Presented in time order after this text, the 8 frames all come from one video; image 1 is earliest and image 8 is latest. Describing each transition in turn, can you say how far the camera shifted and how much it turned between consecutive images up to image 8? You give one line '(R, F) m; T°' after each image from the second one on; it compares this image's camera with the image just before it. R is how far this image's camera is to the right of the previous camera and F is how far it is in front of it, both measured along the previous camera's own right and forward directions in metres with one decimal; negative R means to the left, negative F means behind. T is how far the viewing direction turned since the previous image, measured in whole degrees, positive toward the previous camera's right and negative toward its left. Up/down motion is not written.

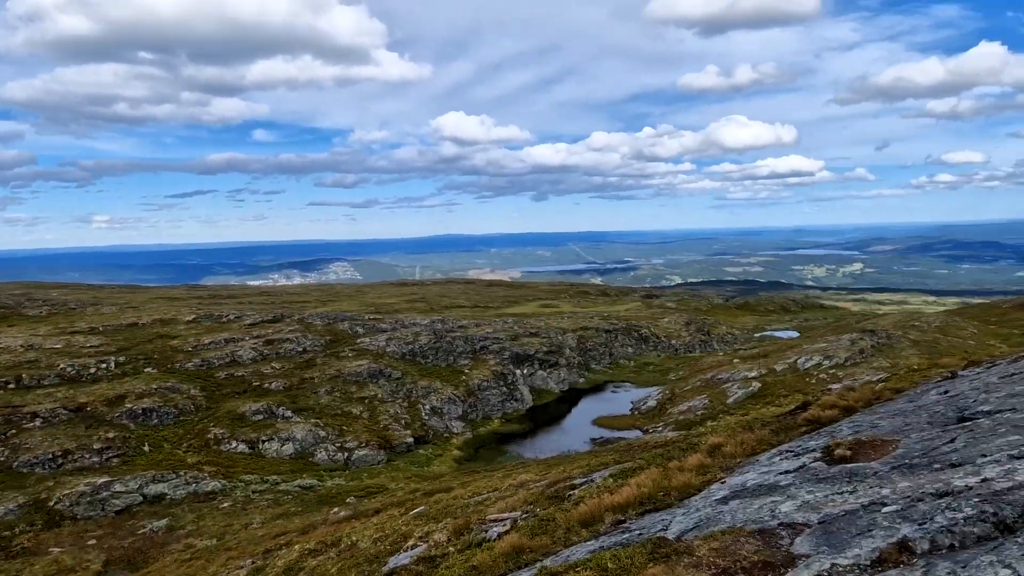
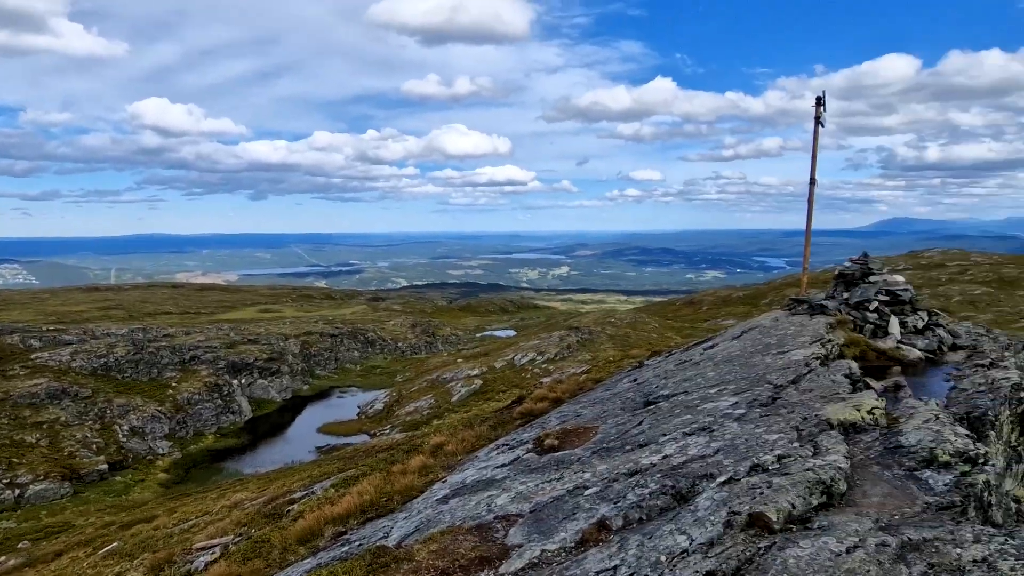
(+0.2, +0.4) m; +21°
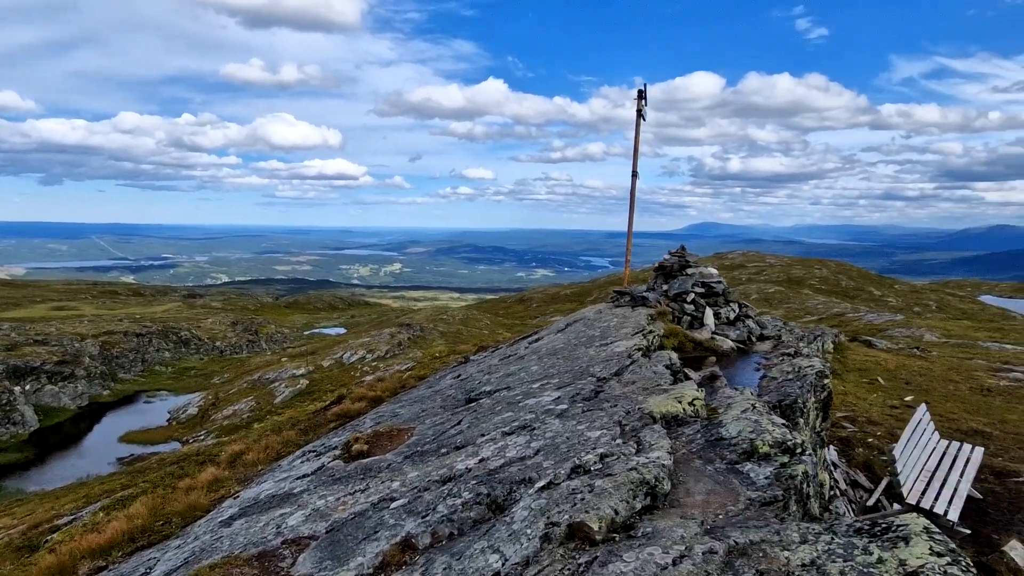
(+0.6, +1.6) m; +13°
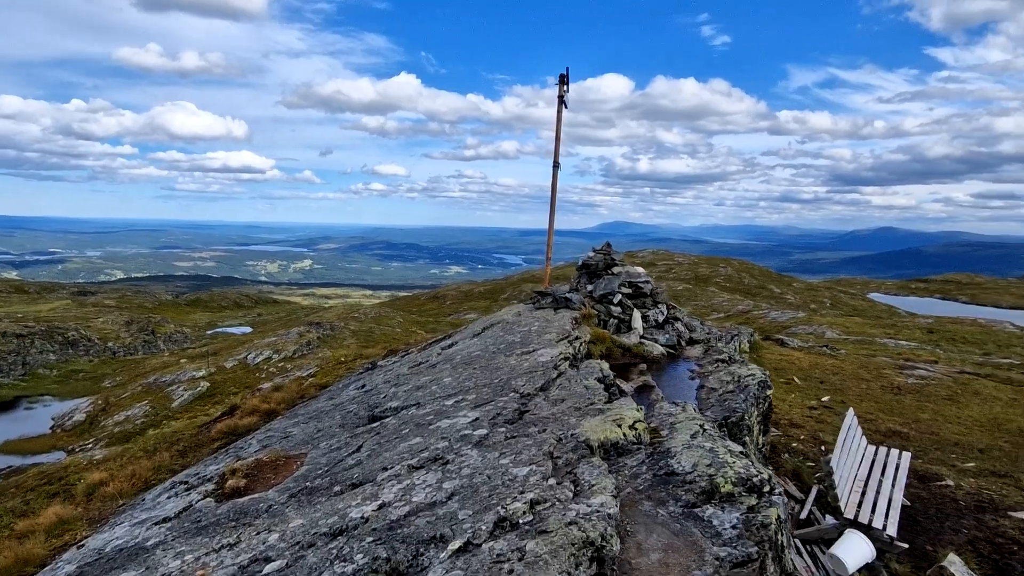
(+0.1, +2.2) m; +7°
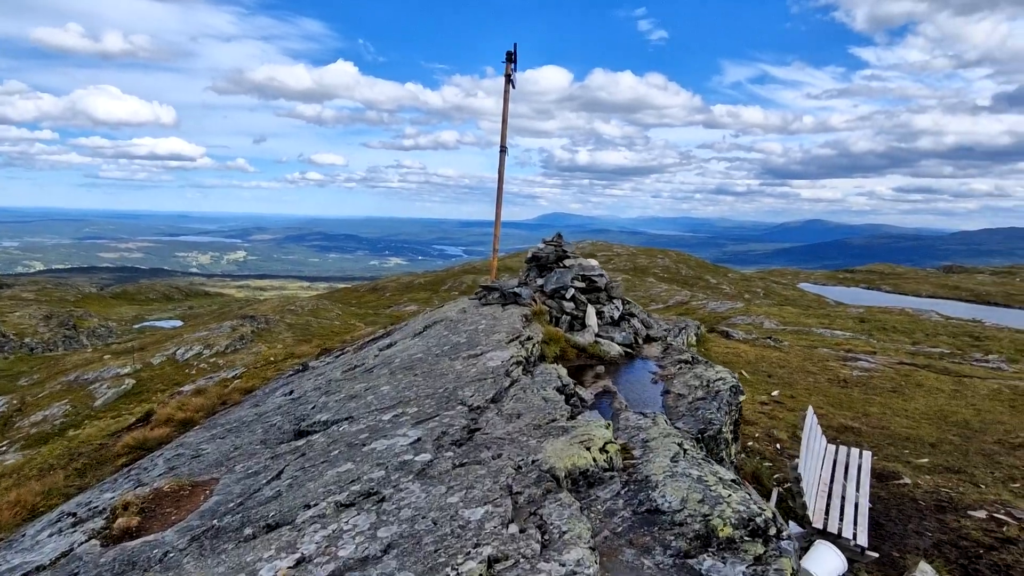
(-0.1, +1.8) m; +5°
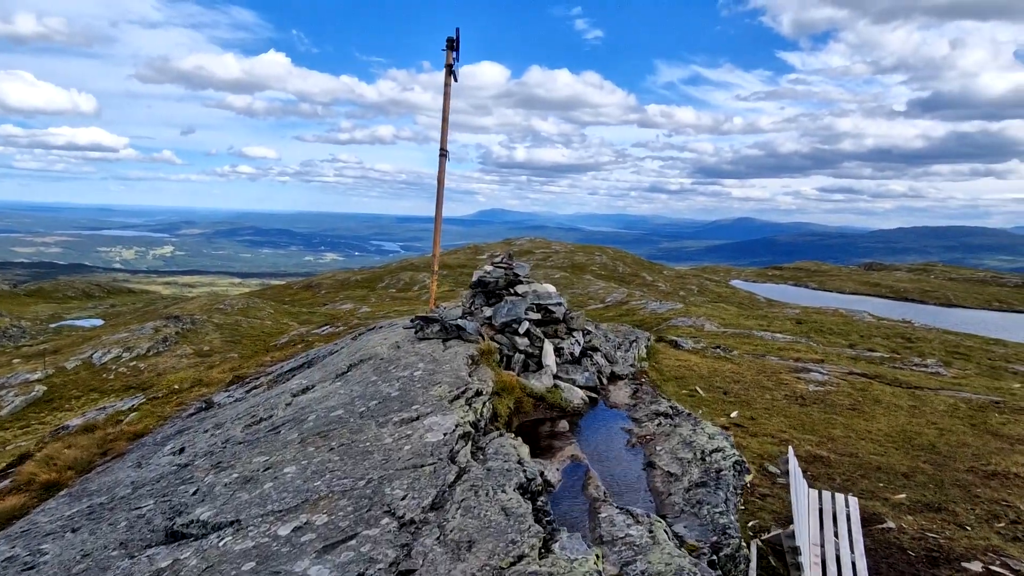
(-0.1, +3.3) m; +5°
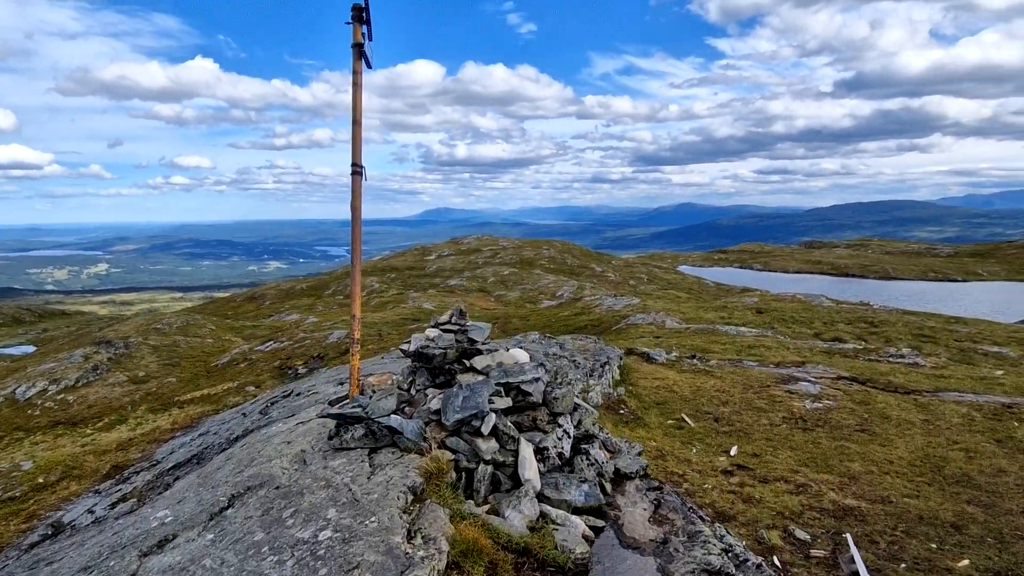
(0.0, +5.6) m; +4°
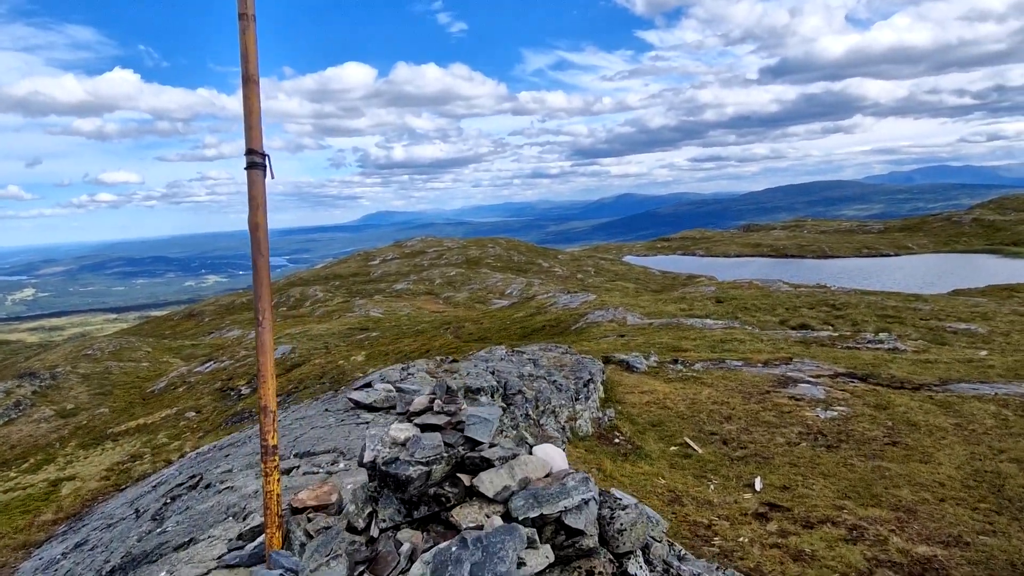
(-0.7, +5.2) m; +4°
